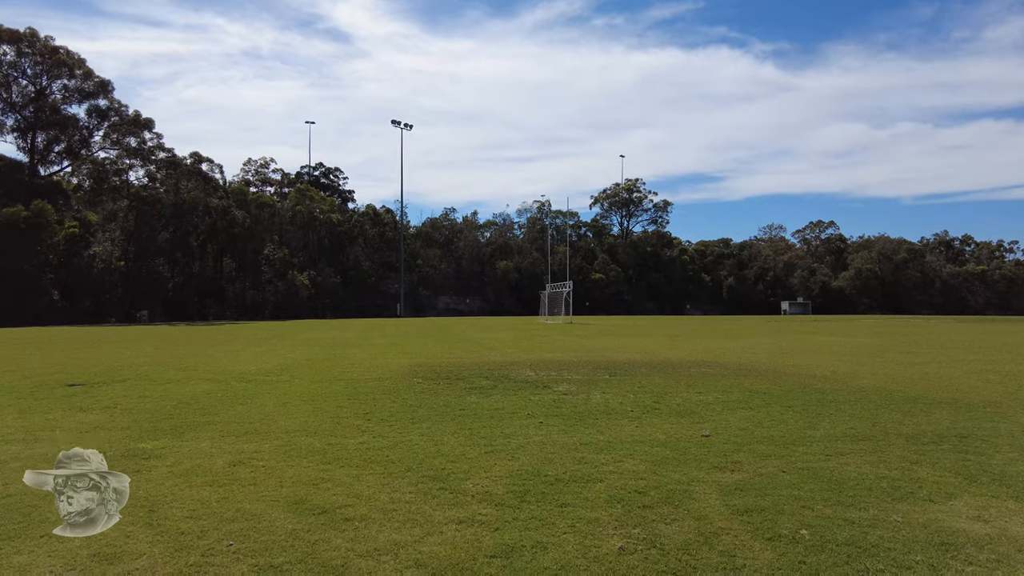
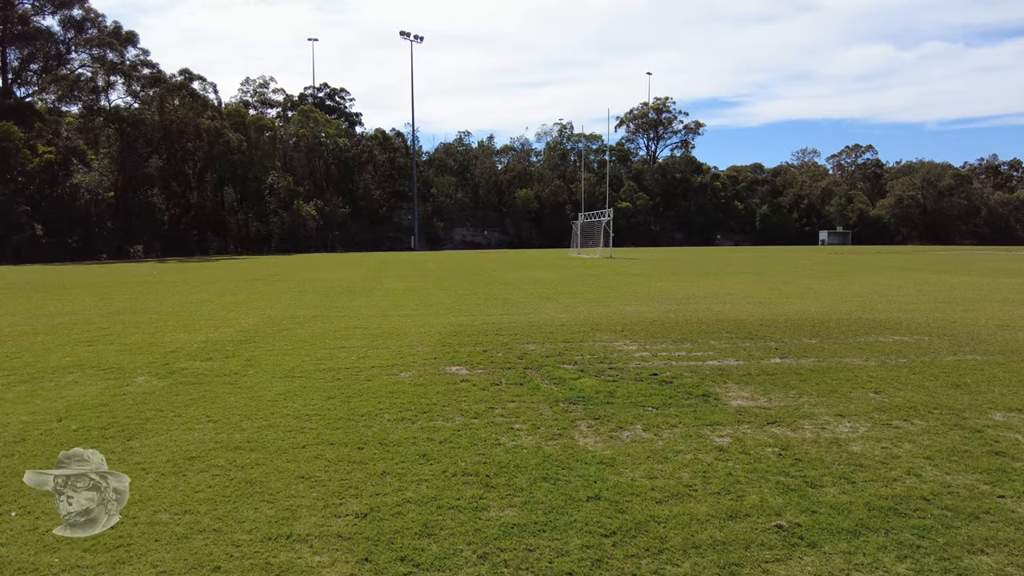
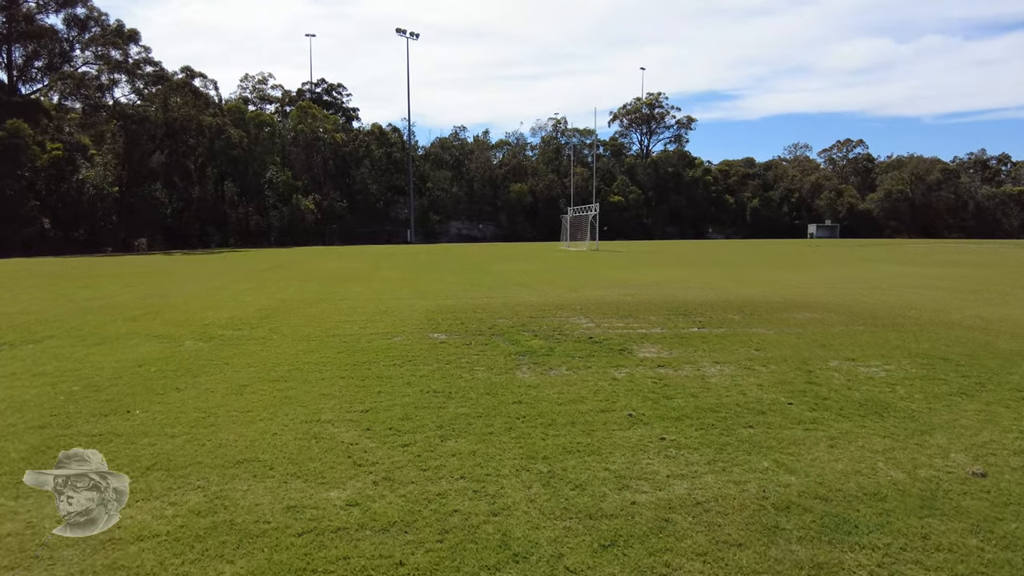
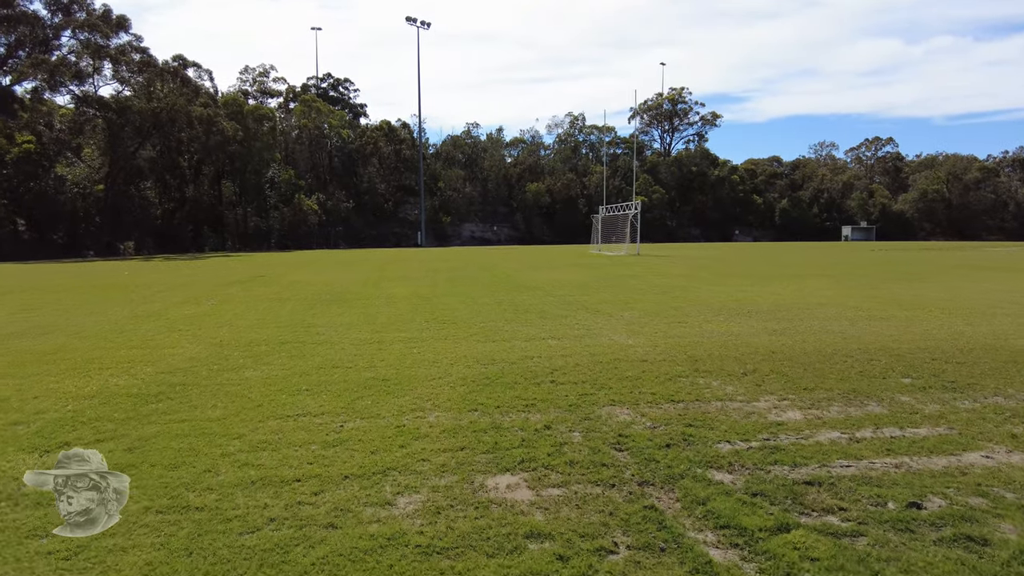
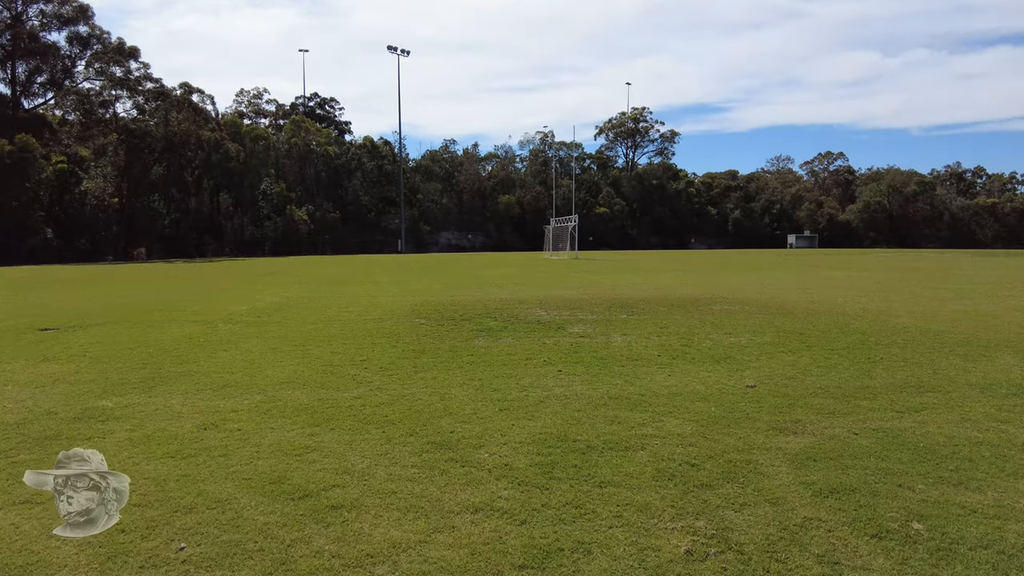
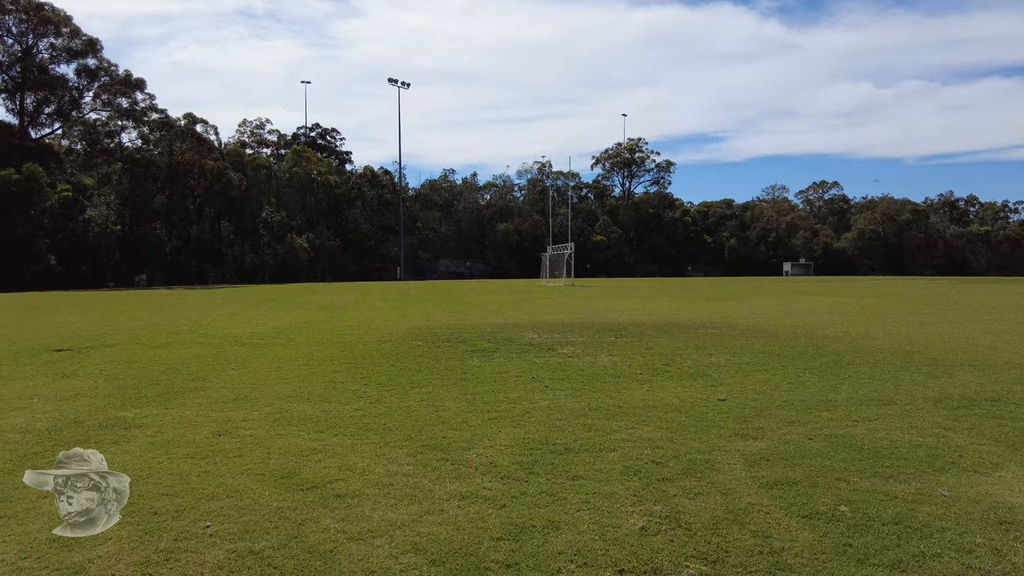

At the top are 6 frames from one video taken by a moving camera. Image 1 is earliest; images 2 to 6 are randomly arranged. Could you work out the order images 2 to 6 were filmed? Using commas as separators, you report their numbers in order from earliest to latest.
6, 5, 3, 2, 4
